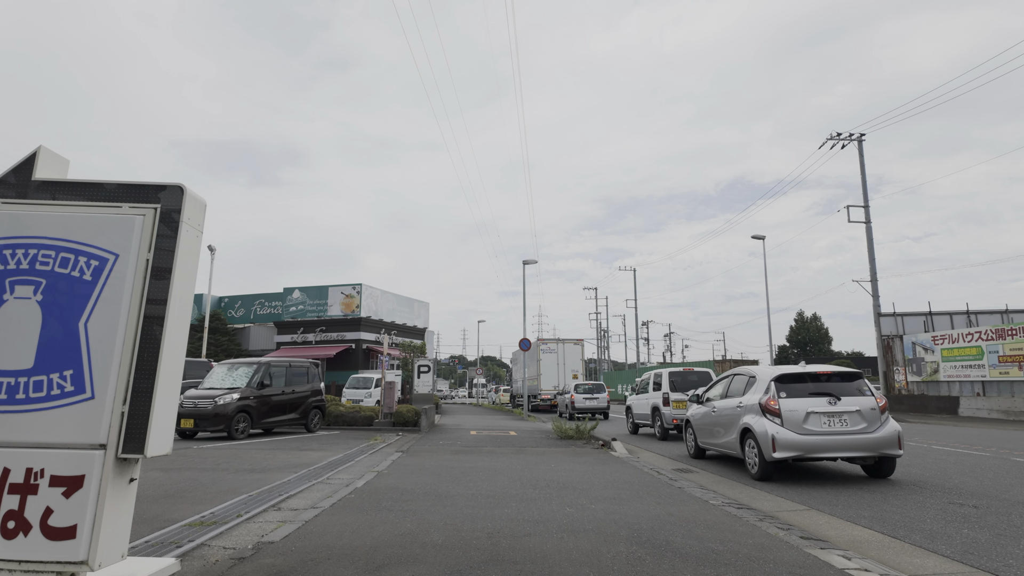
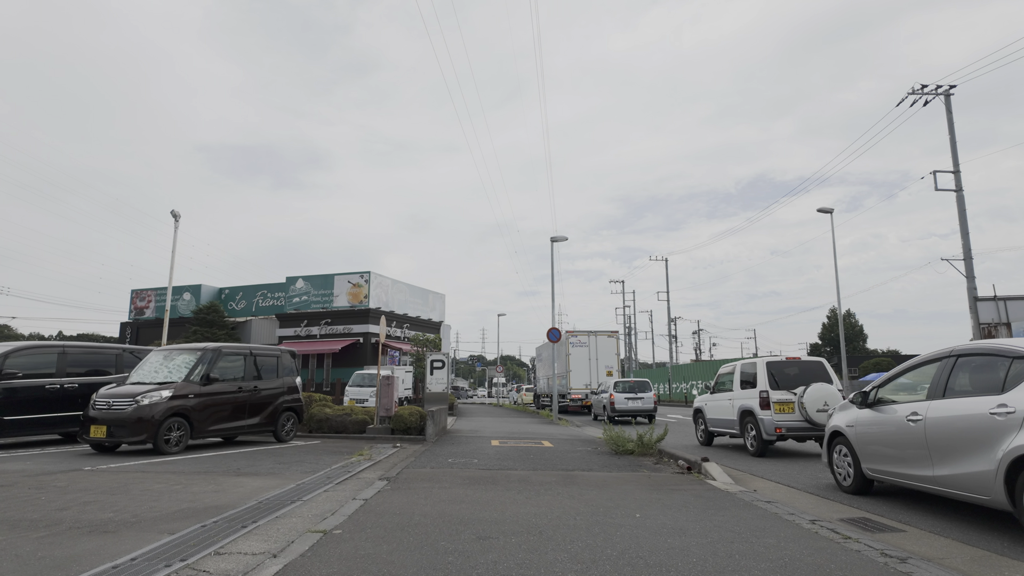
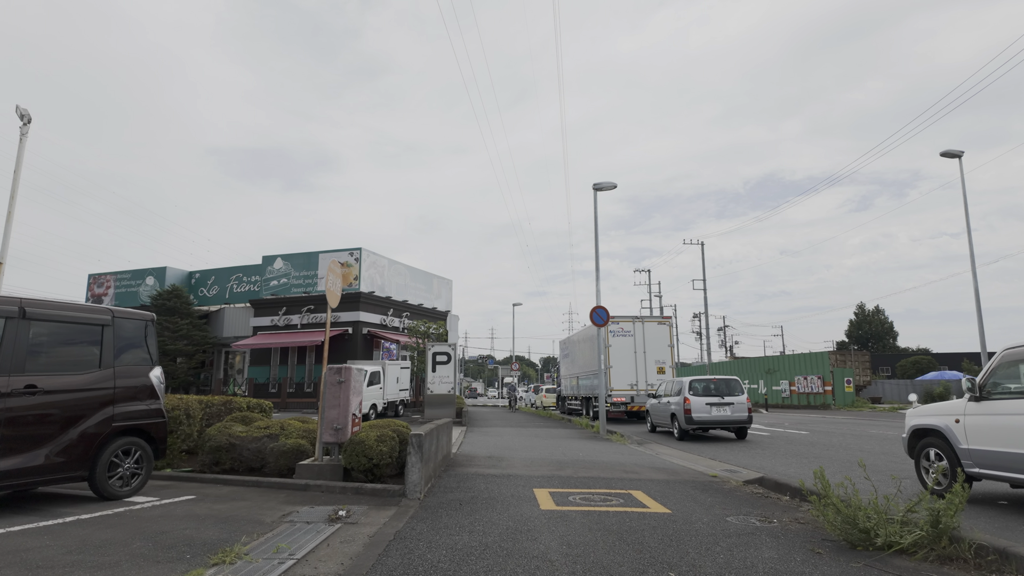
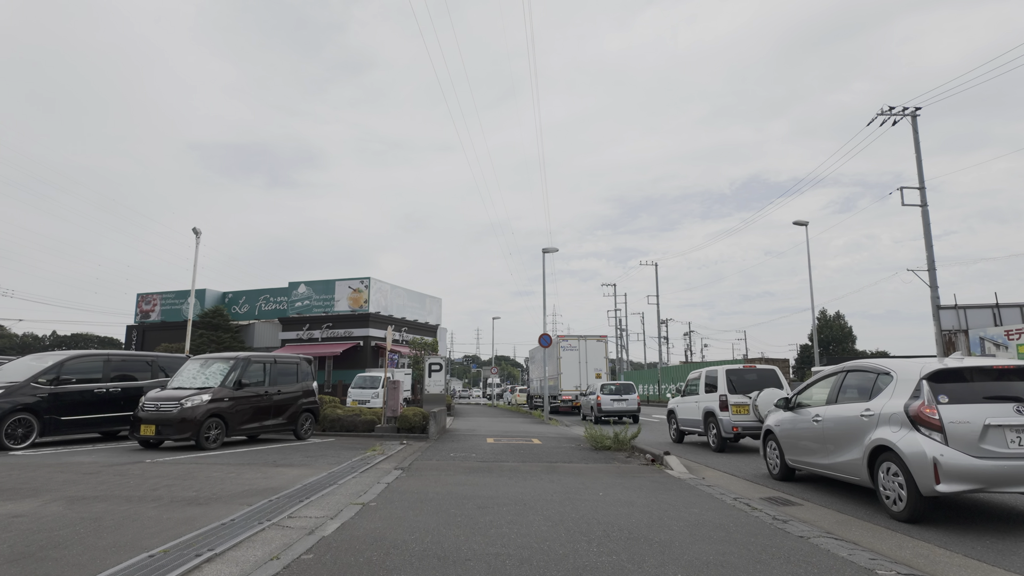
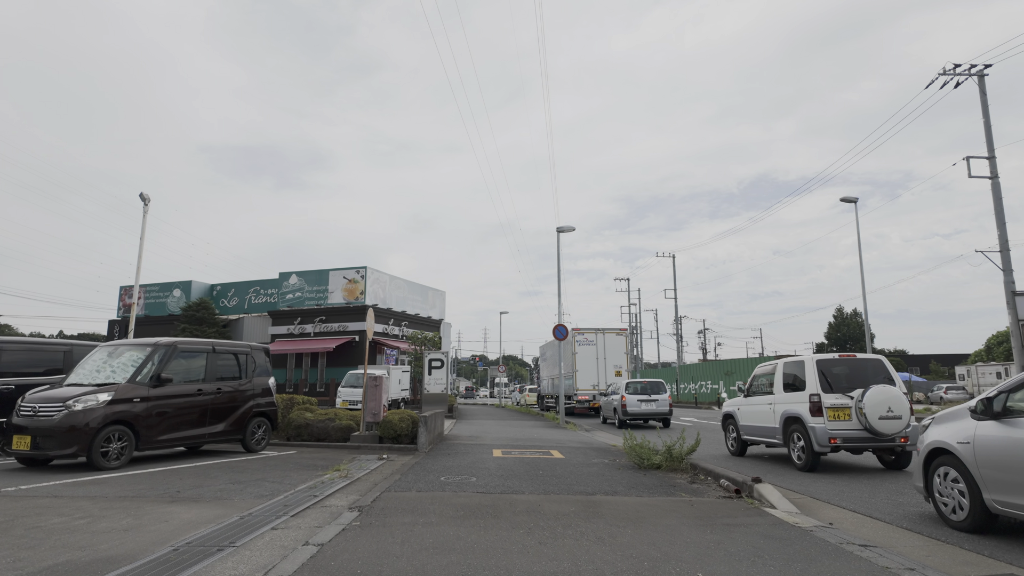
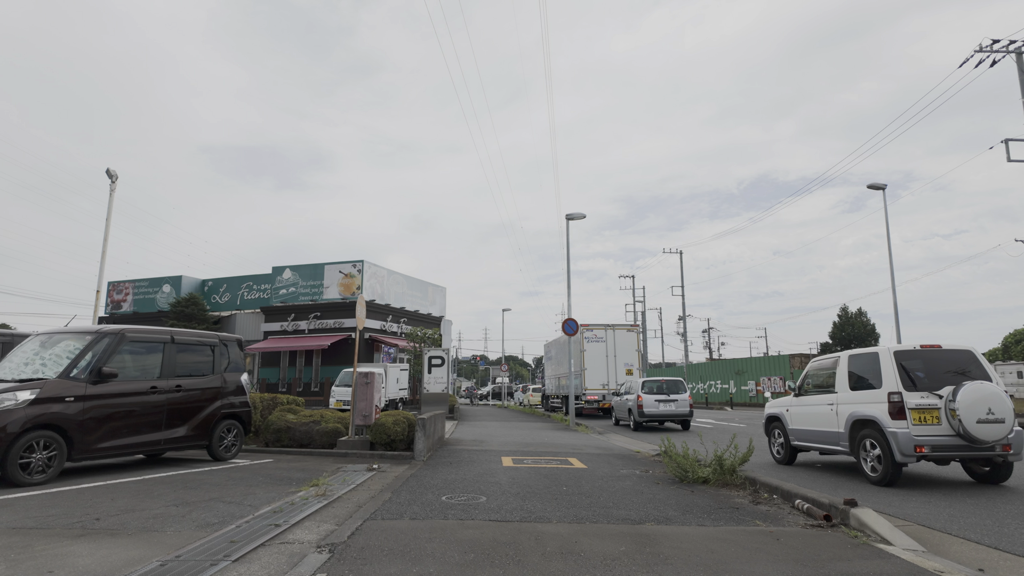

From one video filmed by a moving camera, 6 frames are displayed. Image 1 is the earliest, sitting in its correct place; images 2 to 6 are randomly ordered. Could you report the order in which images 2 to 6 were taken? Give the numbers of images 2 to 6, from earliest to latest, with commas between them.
4, 2, 5, 6, 3
